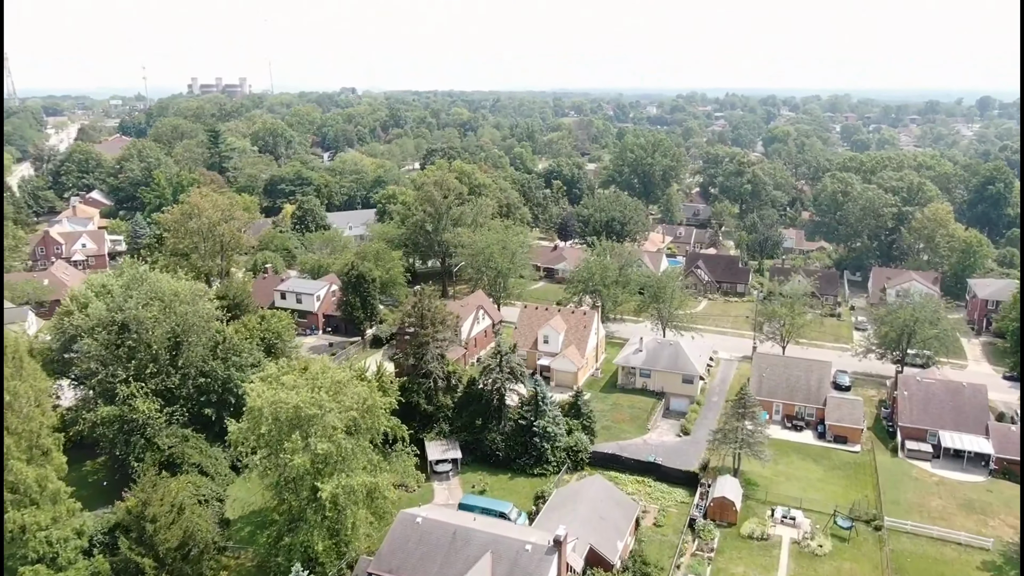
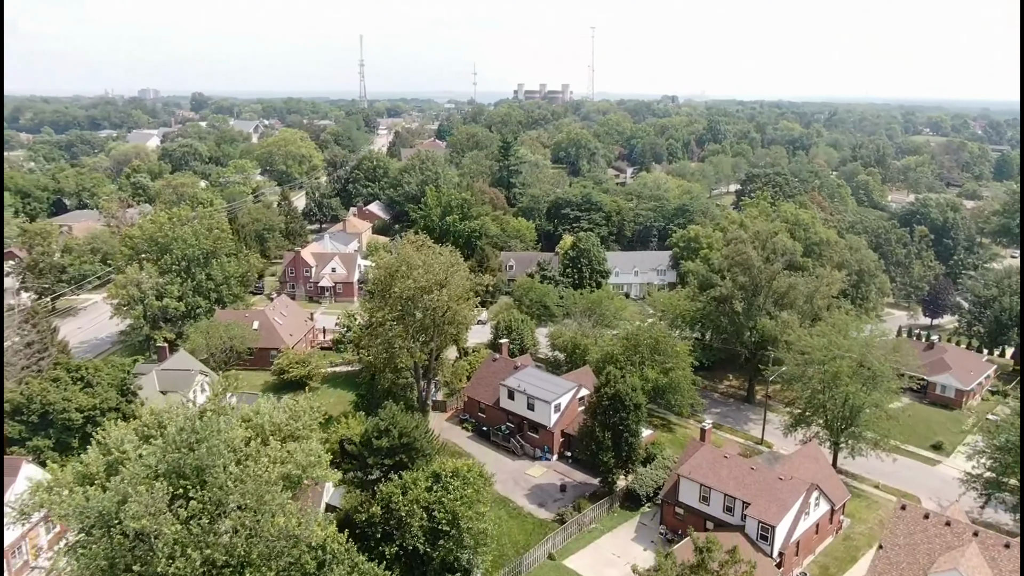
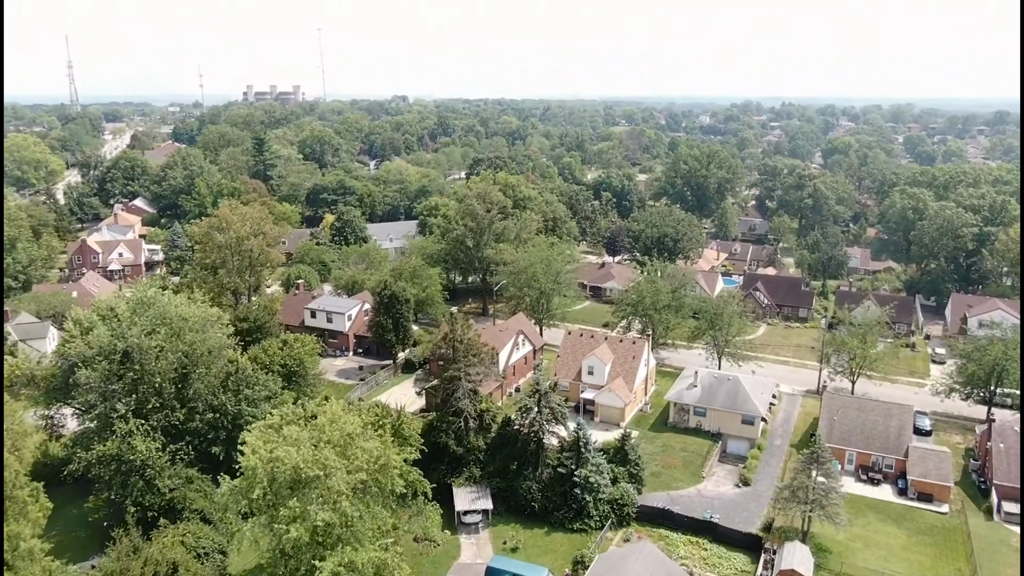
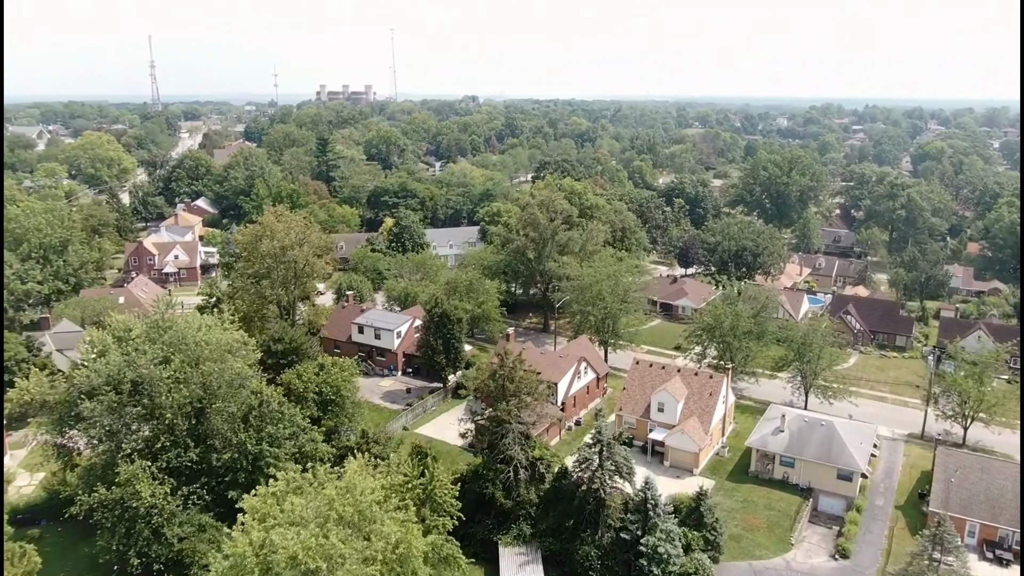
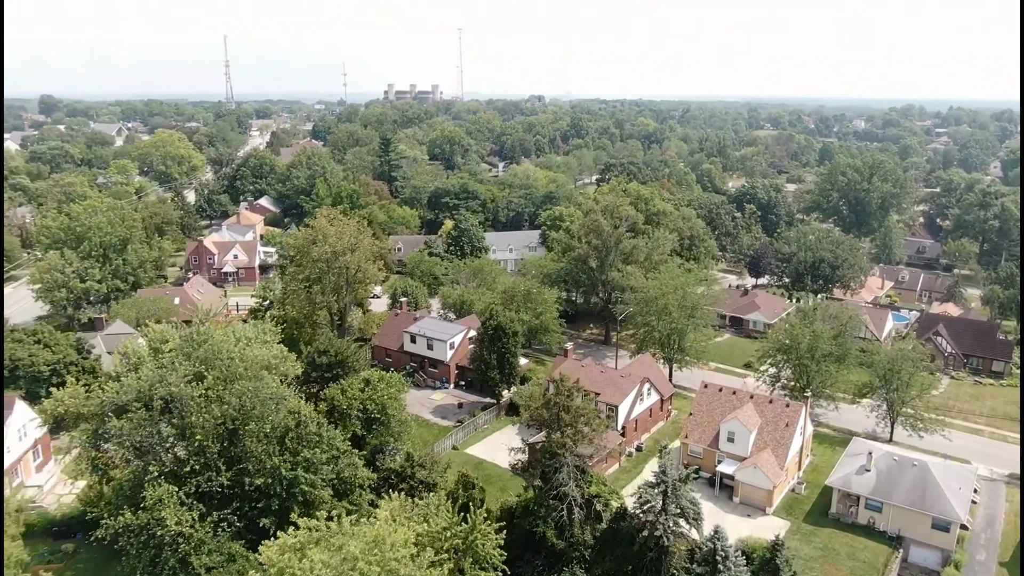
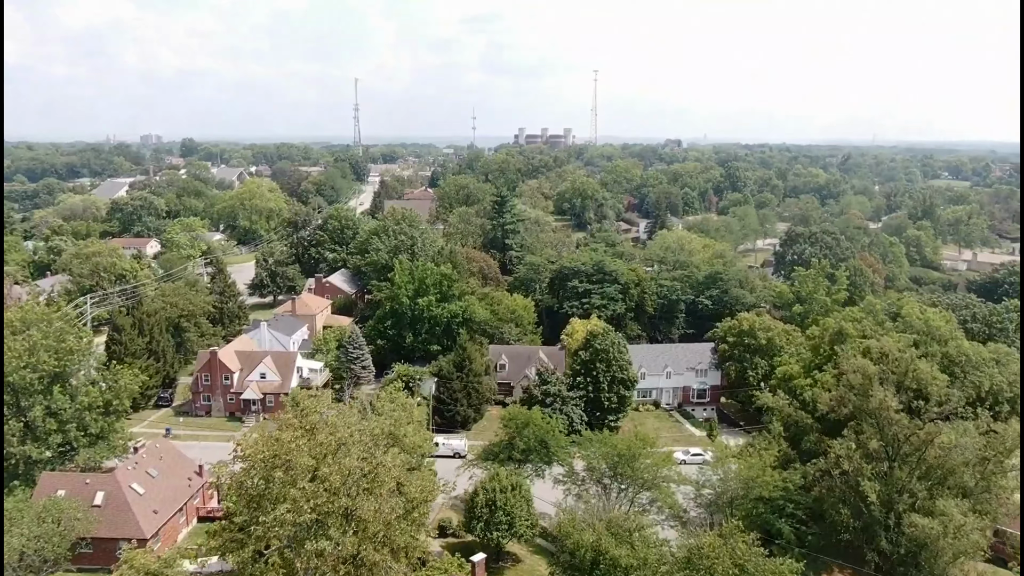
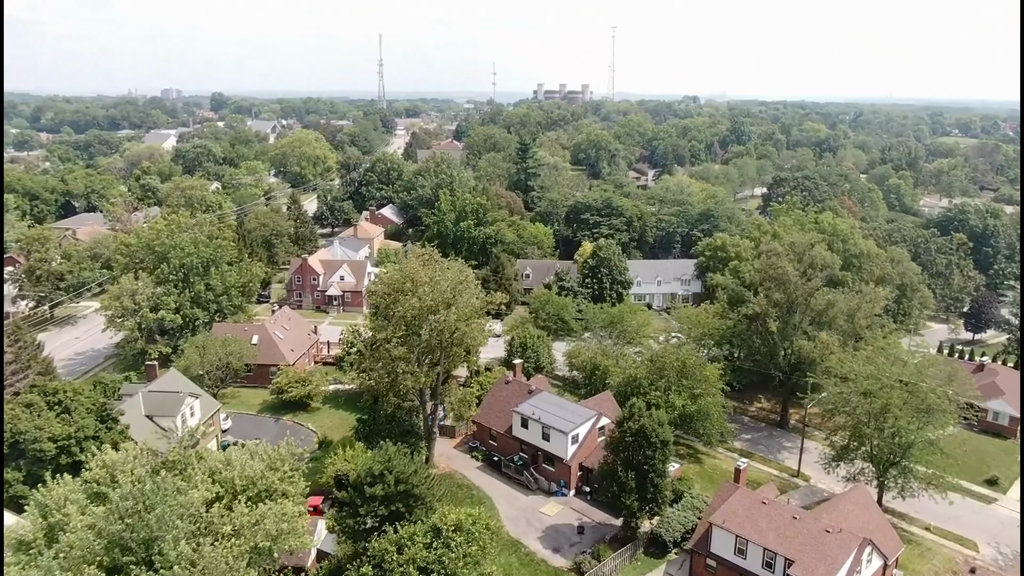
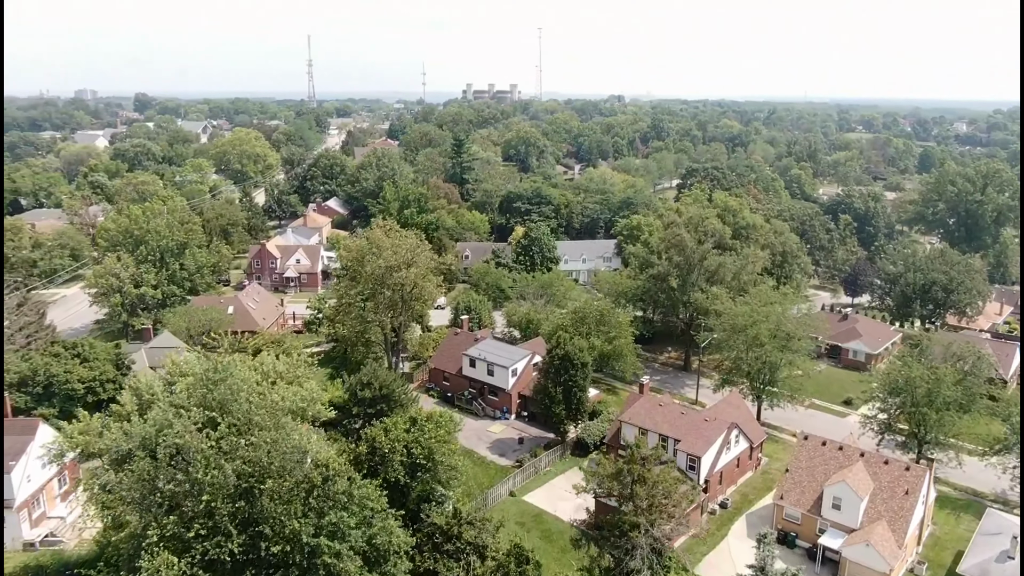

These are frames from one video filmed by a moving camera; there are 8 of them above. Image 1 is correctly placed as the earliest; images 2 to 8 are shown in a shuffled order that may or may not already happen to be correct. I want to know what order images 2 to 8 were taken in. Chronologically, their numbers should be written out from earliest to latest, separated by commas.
3, 4, 5, 8, 2, 7, 6
